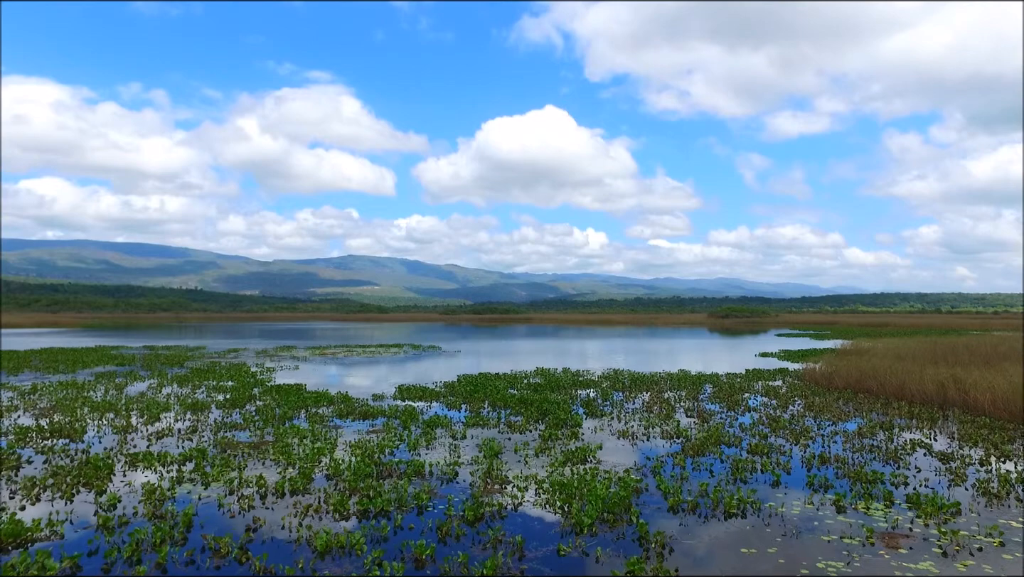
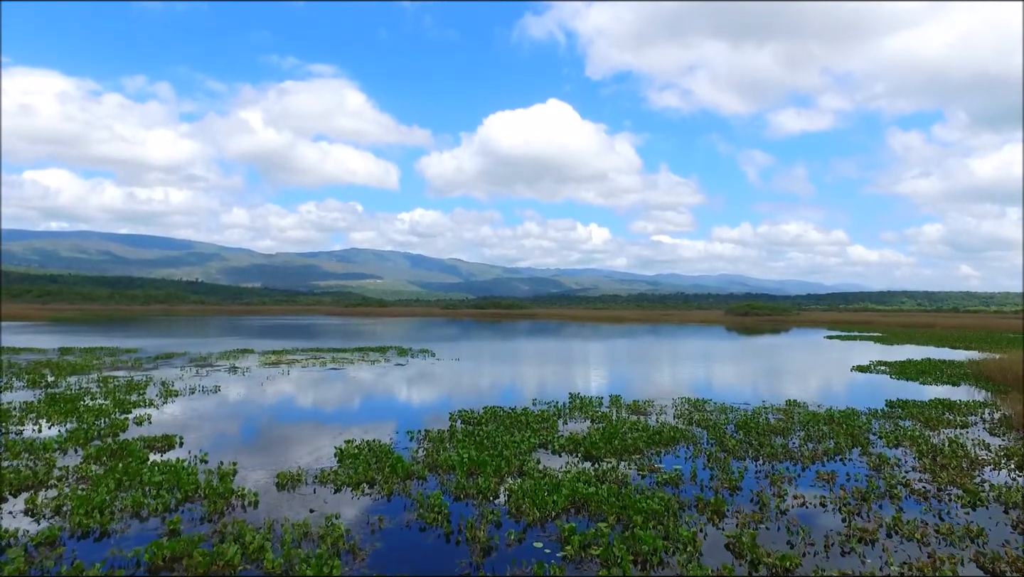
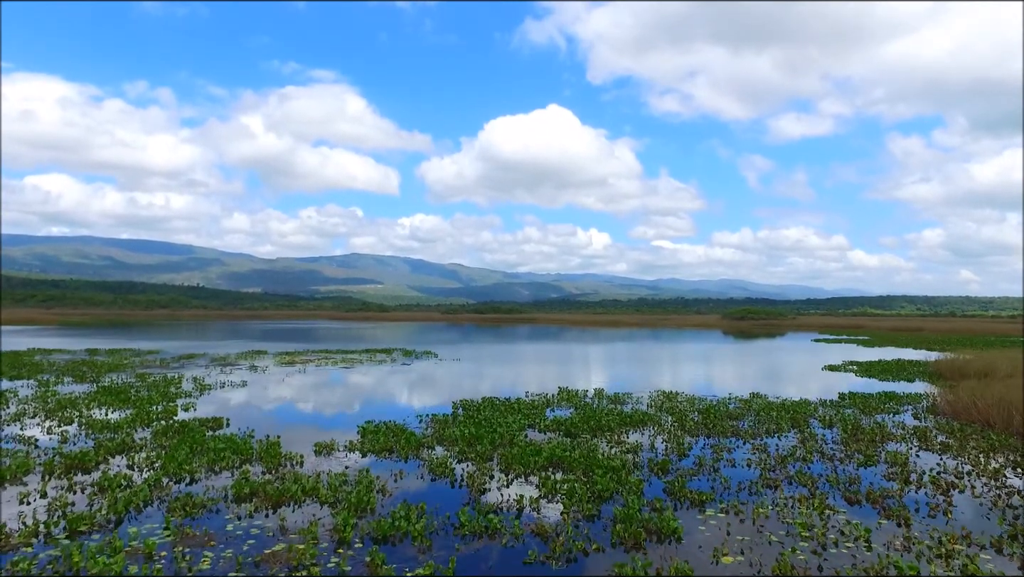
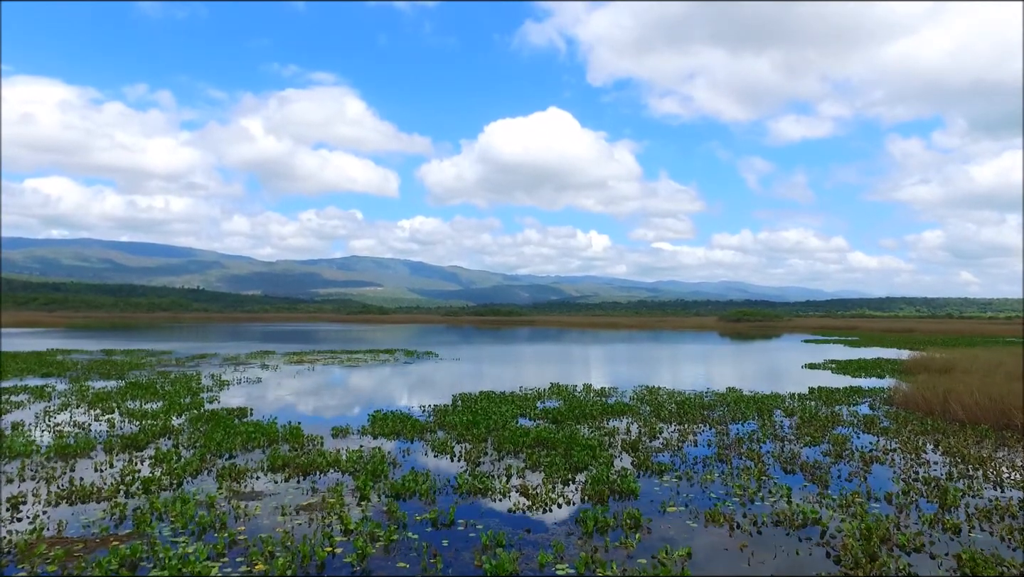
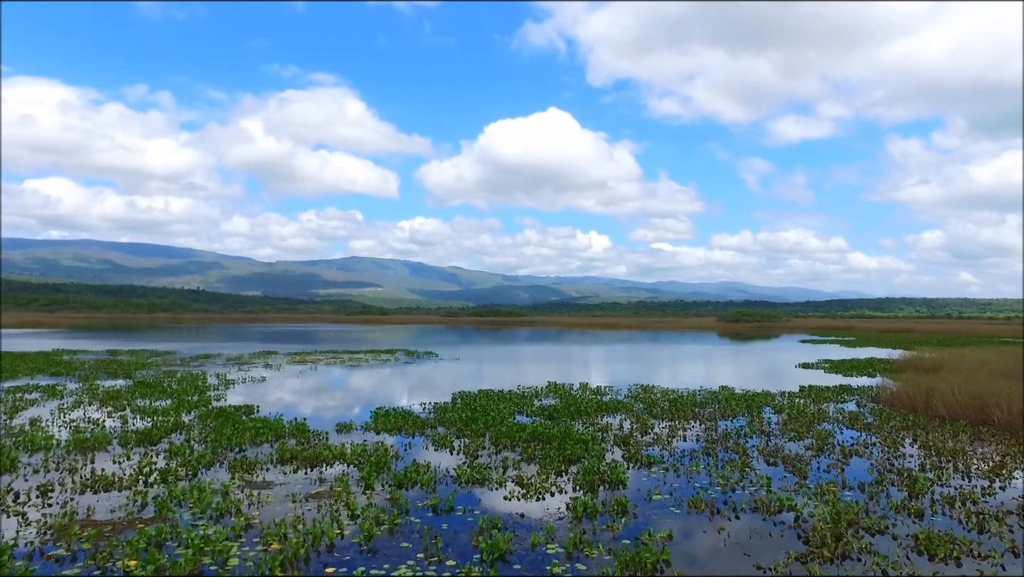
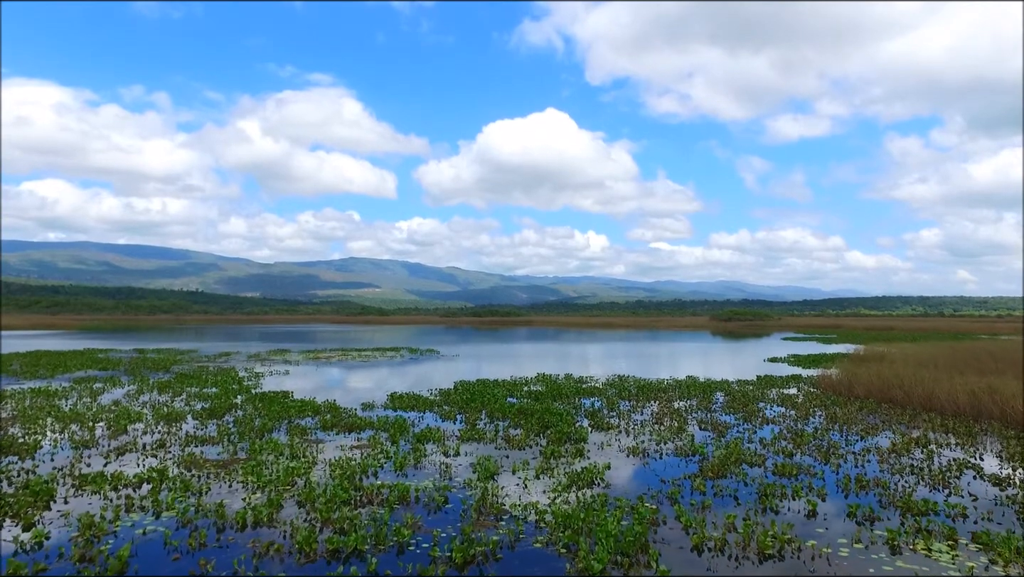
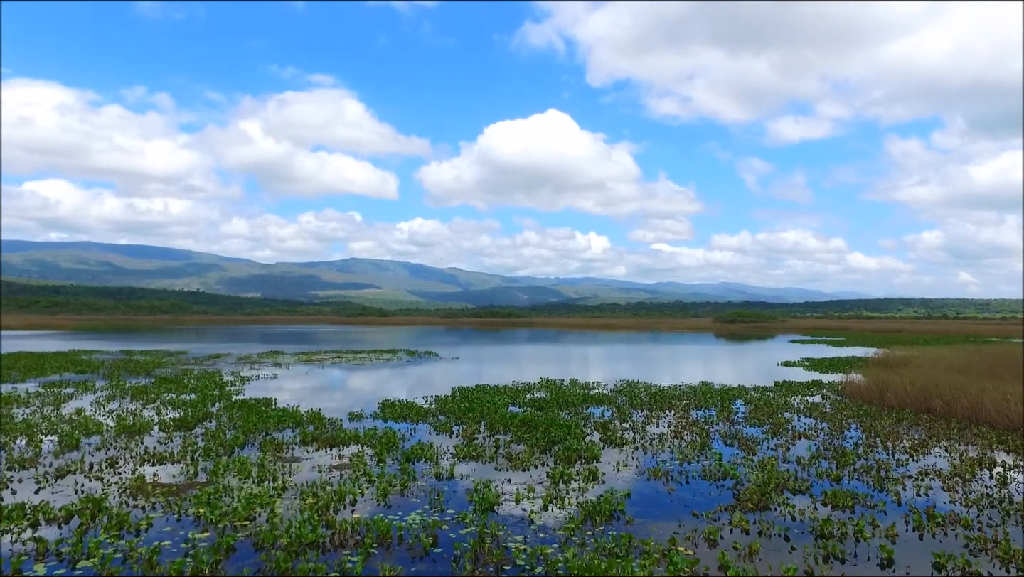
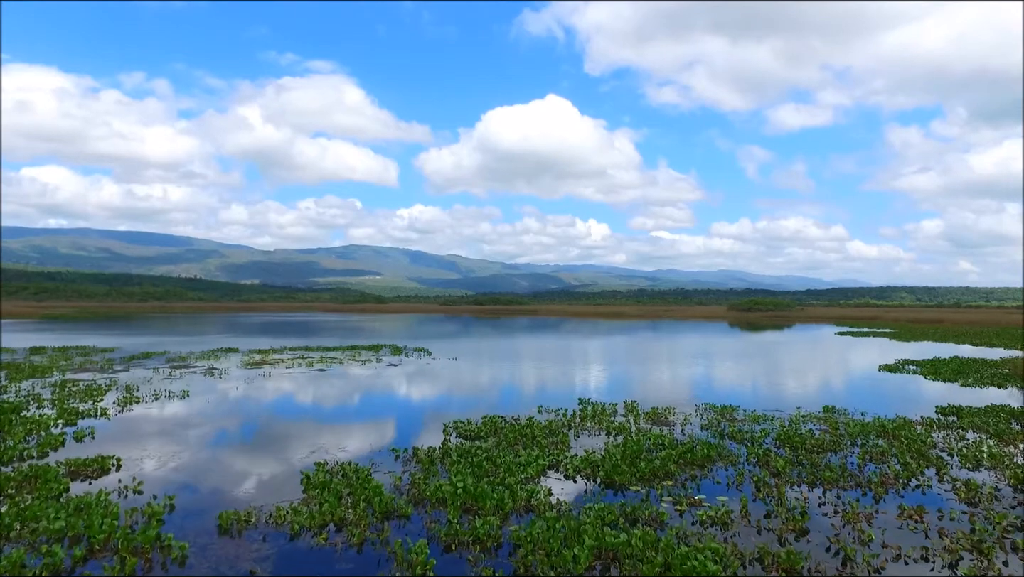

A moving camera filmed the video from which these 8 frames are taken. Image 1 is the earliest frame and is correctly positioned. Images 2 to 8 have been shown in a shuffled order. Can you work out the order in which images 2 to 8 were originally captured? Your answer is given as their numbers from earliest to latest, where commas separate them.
6, 7, 5, 4, 3, 2, 8
